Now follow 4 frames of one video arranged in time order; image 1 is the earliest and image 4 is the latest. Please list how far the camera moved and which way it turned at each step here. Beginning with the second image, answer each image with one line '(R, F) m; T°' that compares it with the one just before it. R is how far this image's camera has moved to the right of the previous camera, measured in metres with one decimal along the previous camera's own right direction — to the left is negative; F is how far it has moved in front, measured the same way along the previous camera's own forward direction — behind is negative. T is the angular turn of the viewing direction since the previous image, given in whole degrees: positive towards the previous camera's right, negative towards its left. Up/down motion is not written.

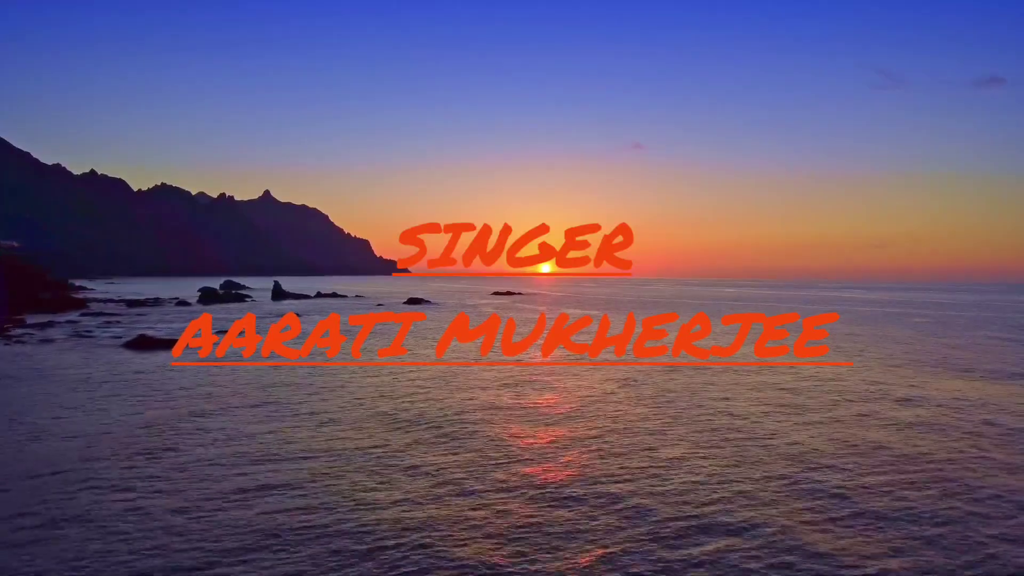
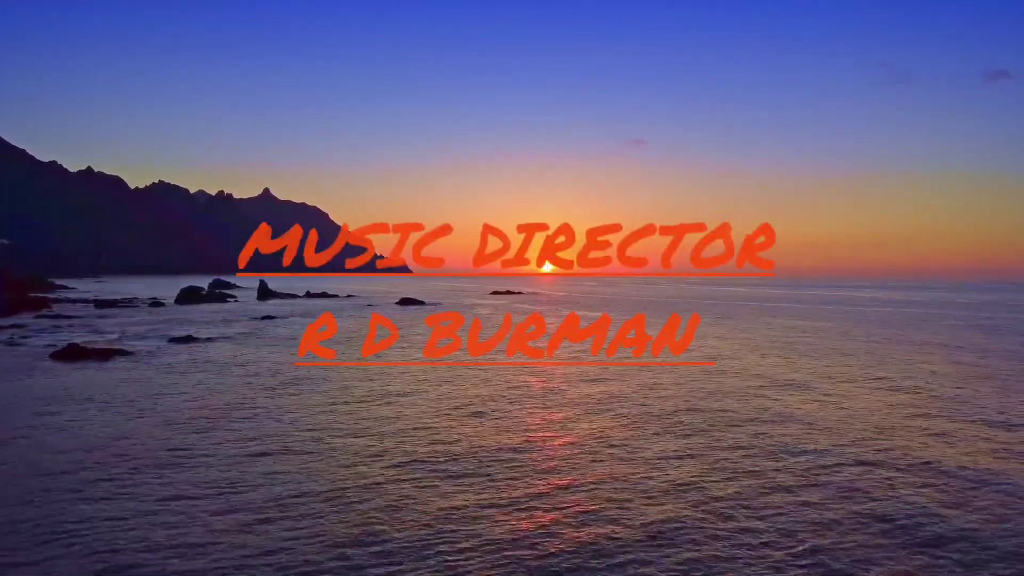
(+0.7, +2.8) m; 0°
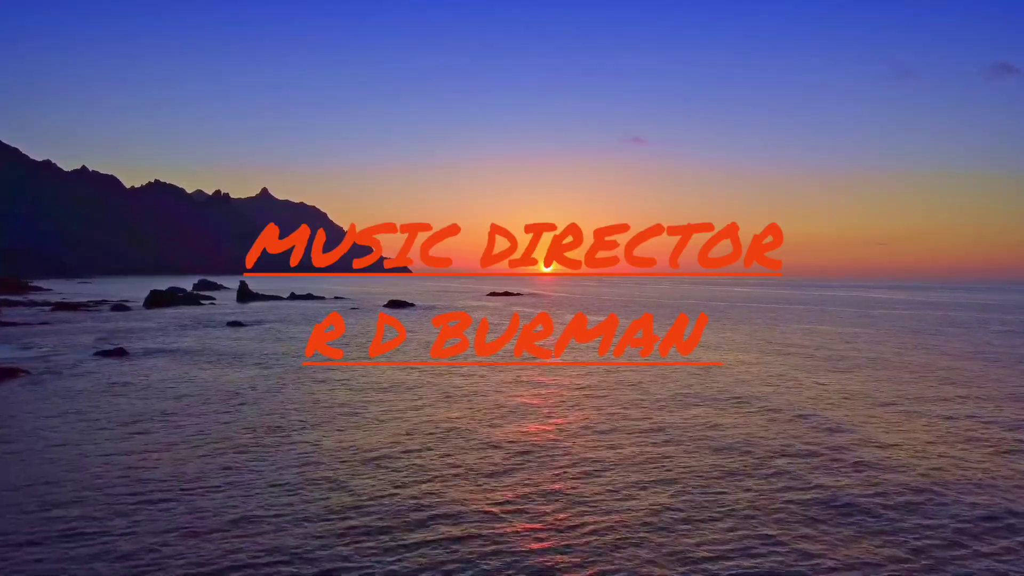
(+0.2, +4.8) m; 0°
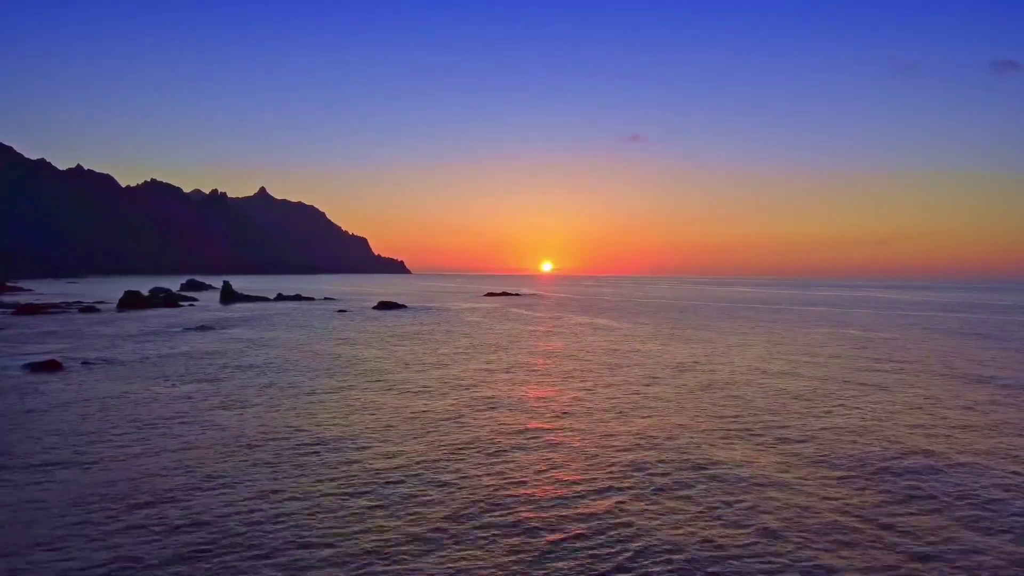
(+0.4, +3.0) m; 0°
